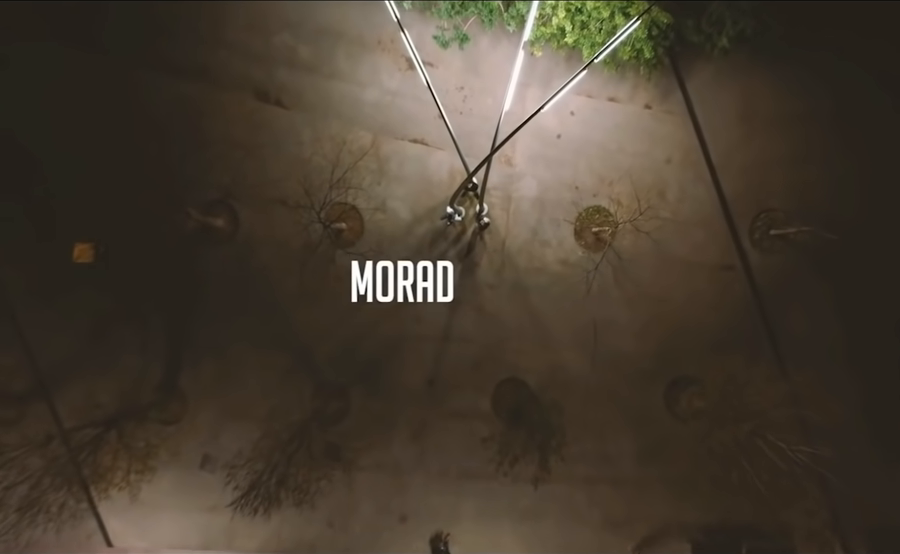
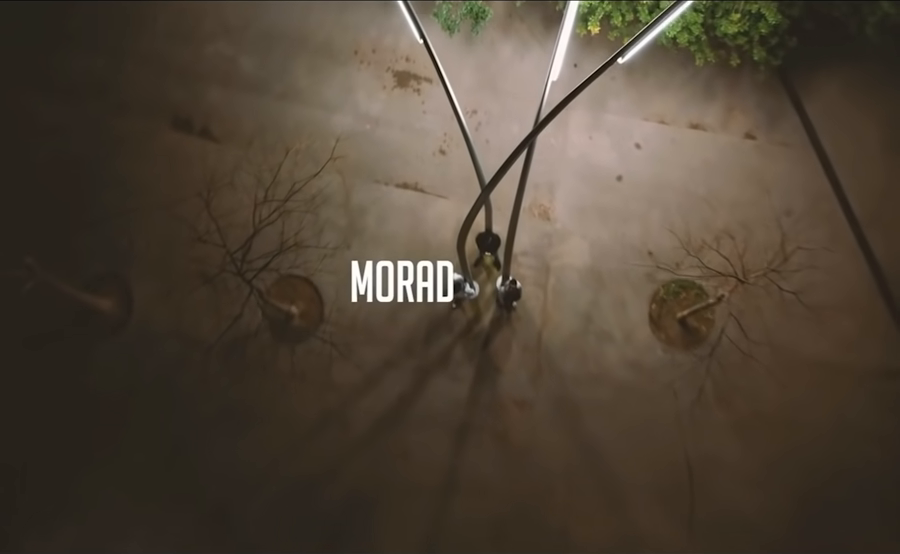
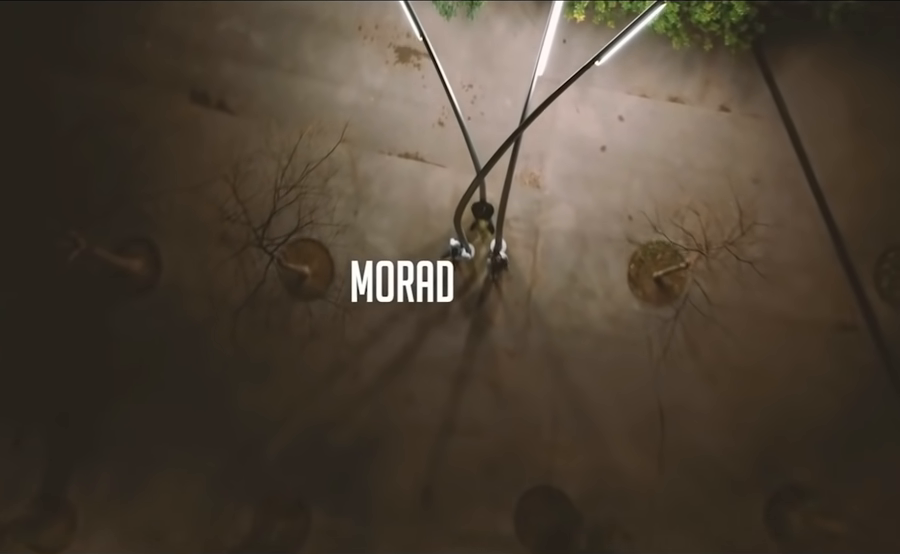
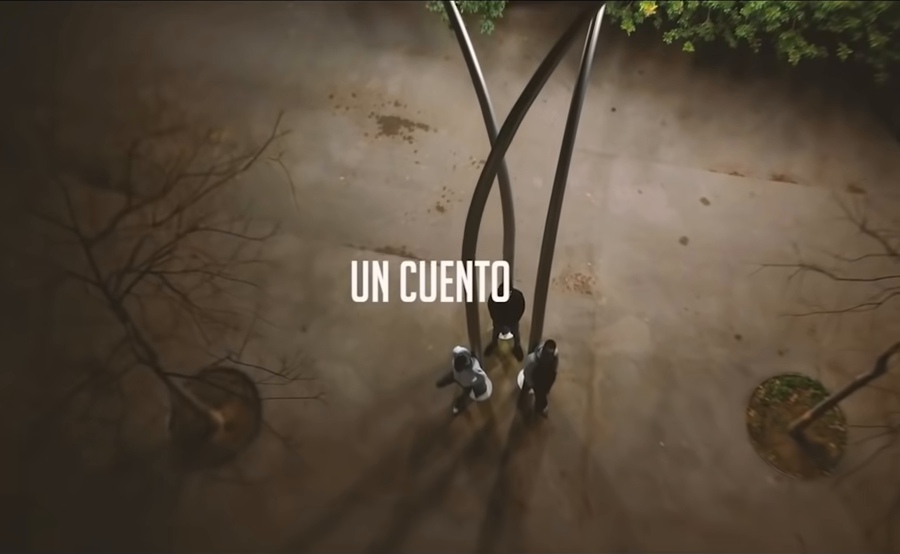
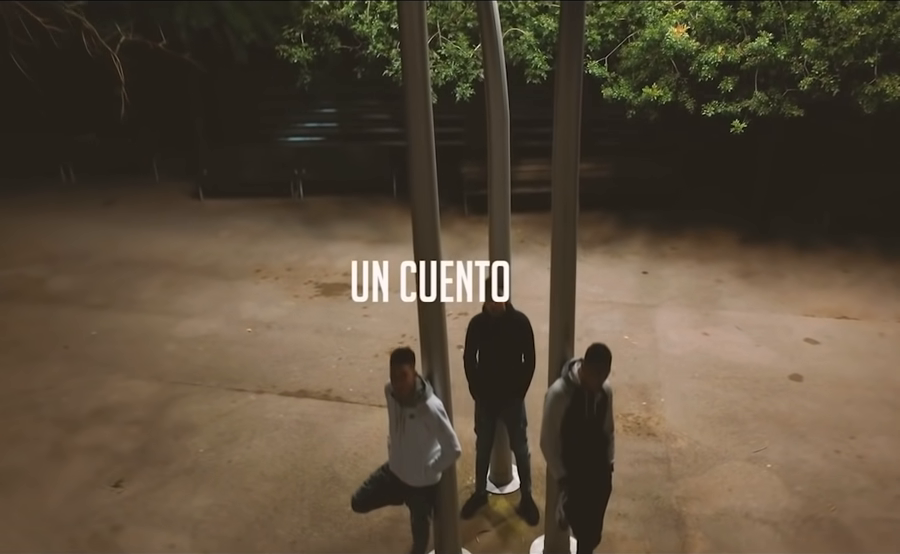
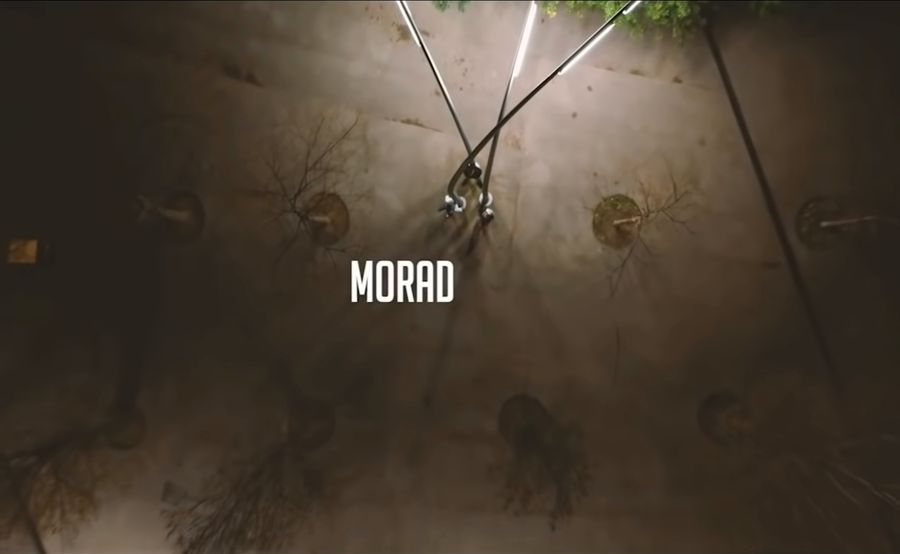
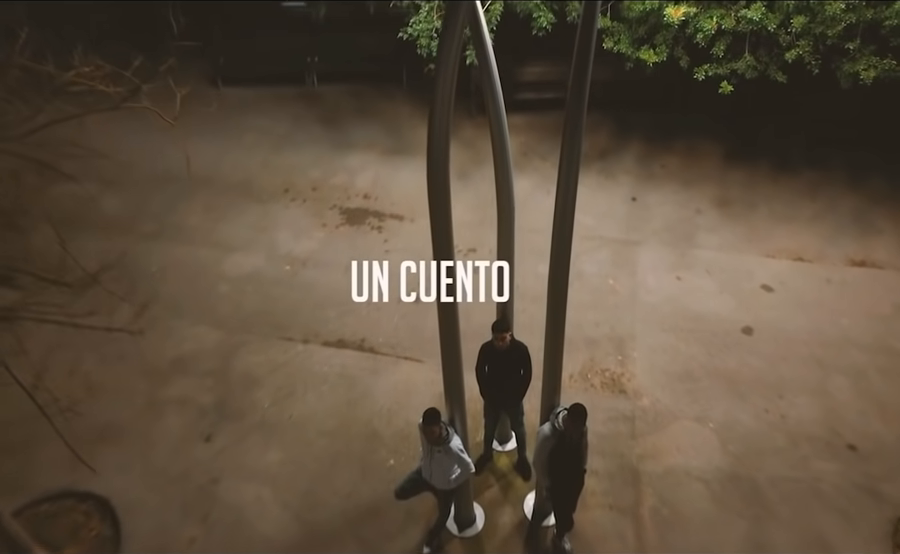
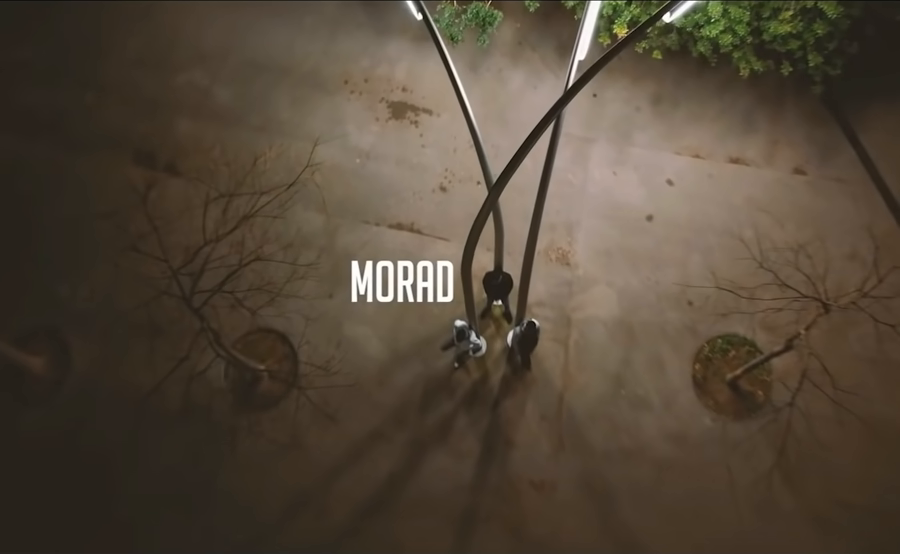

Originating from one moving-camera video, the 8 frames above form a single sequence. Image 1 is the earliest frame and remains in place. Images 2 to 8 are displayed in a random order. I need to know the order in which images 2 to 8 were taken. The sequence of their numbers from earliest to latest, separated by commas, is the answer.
6, 3, 2, 8, 4, 7, 5
